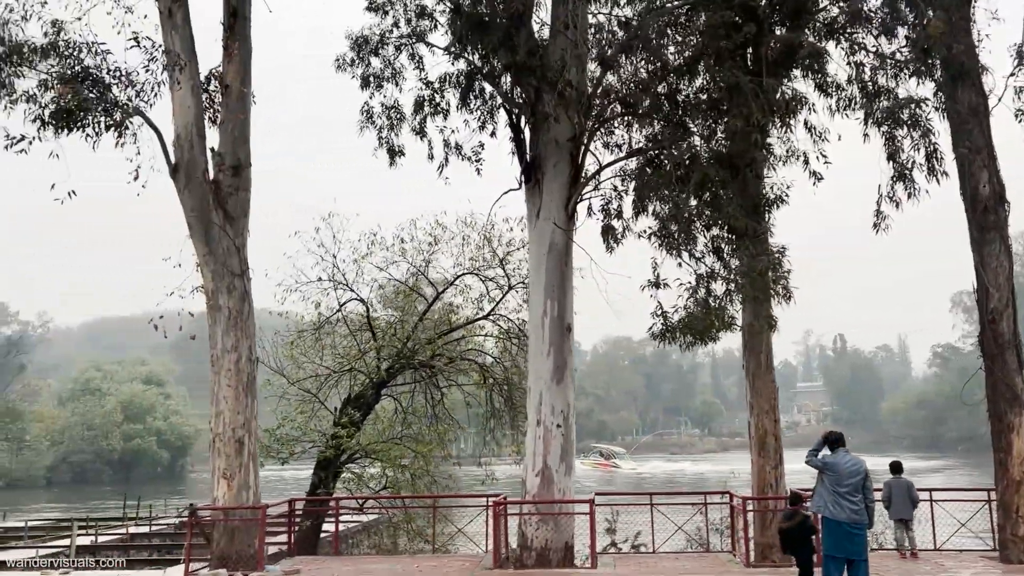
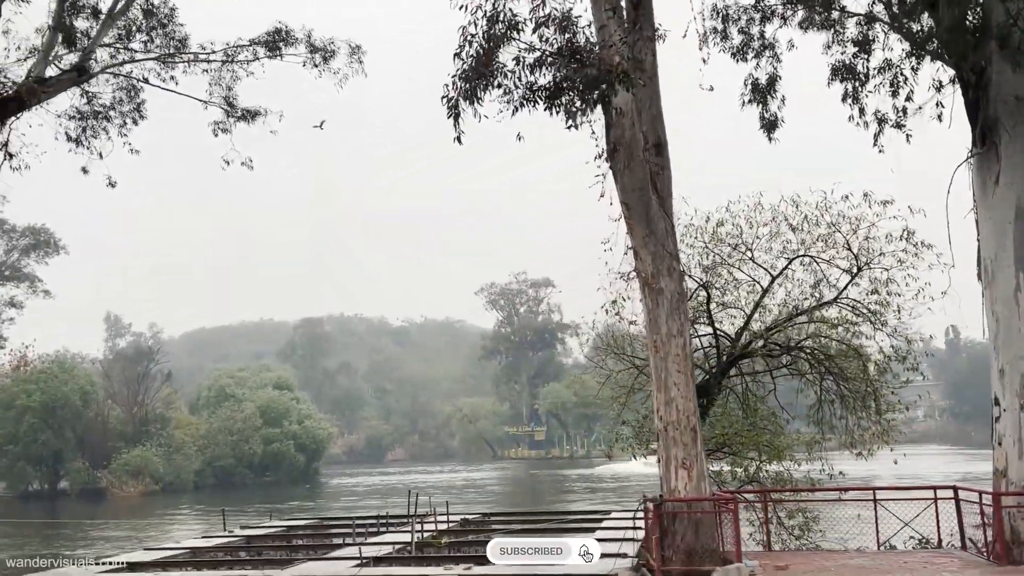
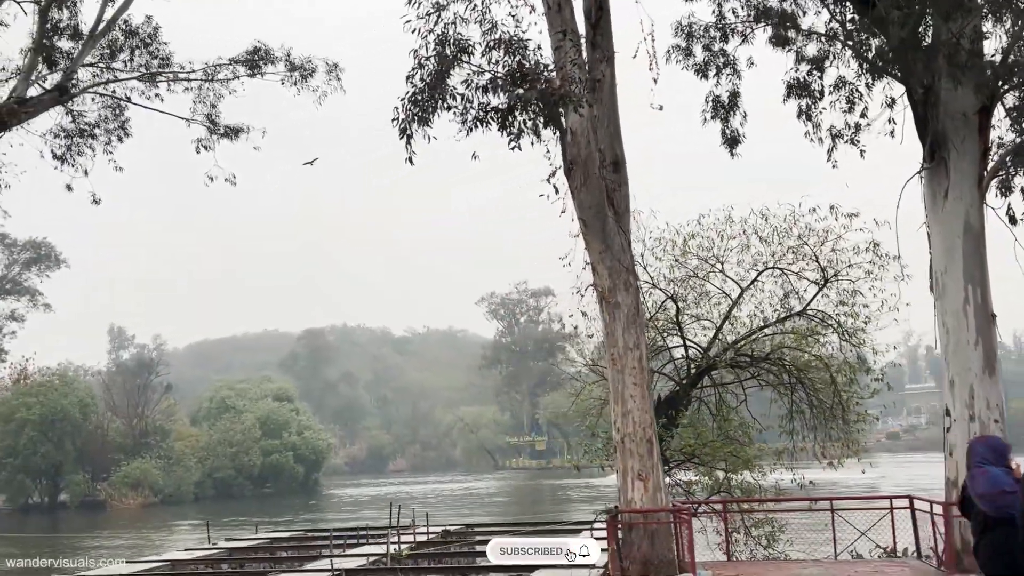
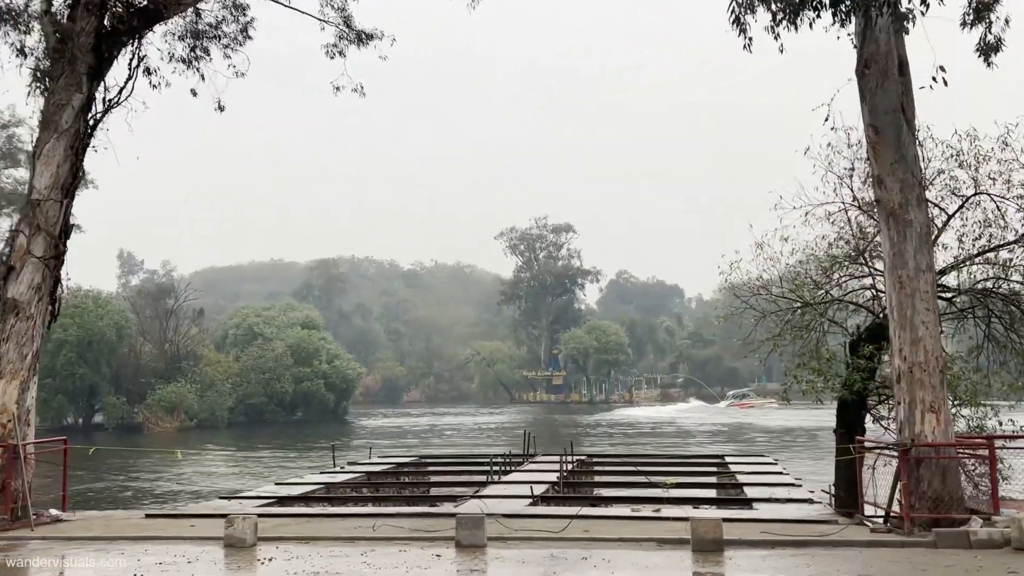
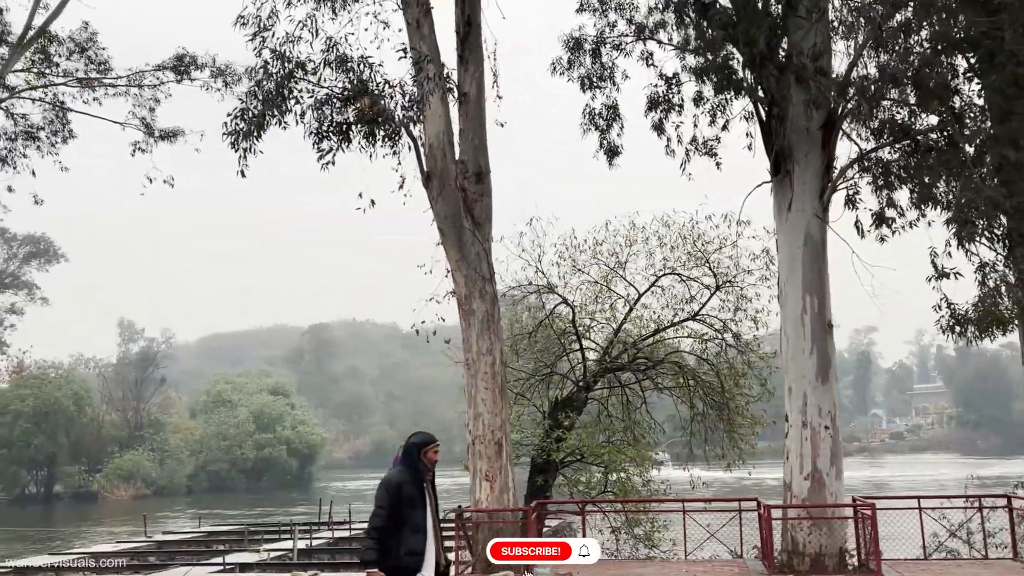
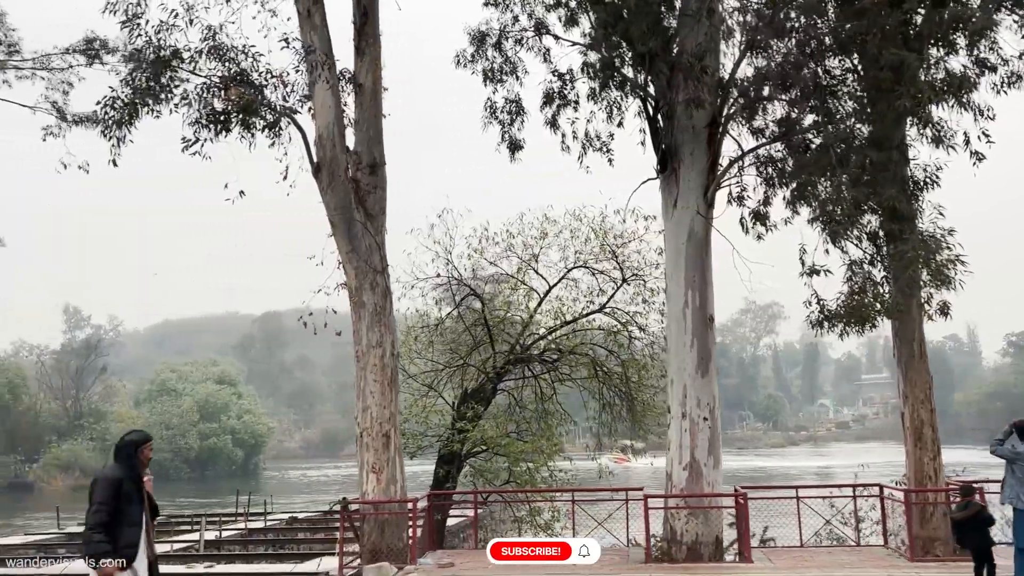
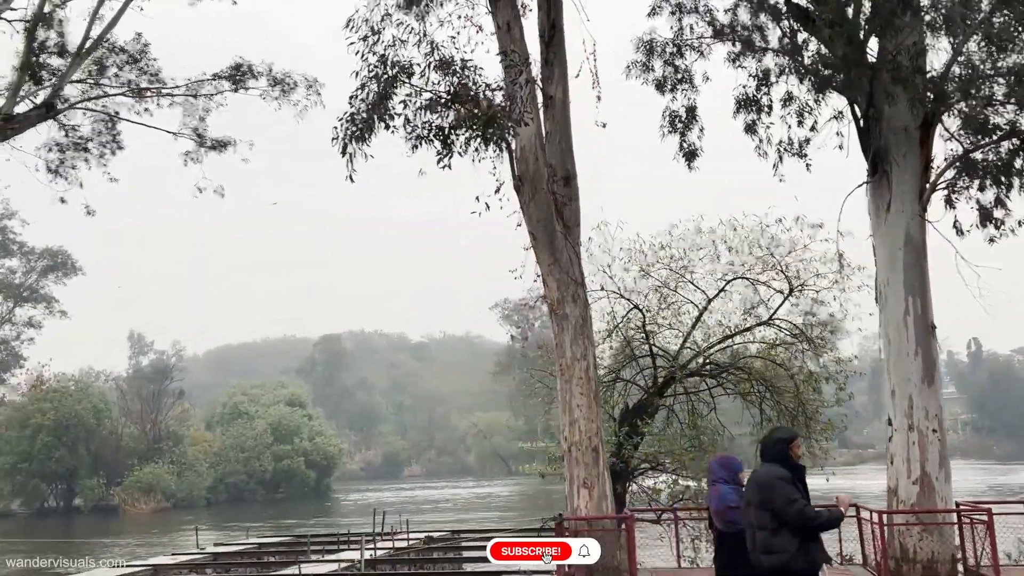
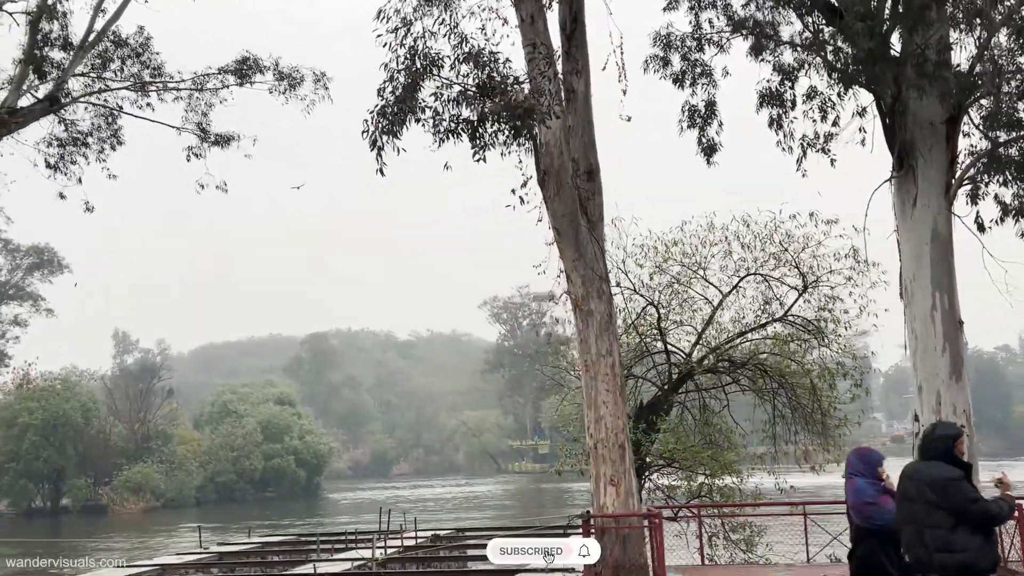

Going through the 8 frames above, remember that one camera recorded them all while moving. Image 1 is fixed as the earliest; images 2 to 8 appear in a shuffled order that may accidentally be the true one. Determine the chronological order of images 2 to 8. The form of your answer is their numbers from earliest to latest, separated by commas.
6, 5, 7, 8, 3, 2, 4
